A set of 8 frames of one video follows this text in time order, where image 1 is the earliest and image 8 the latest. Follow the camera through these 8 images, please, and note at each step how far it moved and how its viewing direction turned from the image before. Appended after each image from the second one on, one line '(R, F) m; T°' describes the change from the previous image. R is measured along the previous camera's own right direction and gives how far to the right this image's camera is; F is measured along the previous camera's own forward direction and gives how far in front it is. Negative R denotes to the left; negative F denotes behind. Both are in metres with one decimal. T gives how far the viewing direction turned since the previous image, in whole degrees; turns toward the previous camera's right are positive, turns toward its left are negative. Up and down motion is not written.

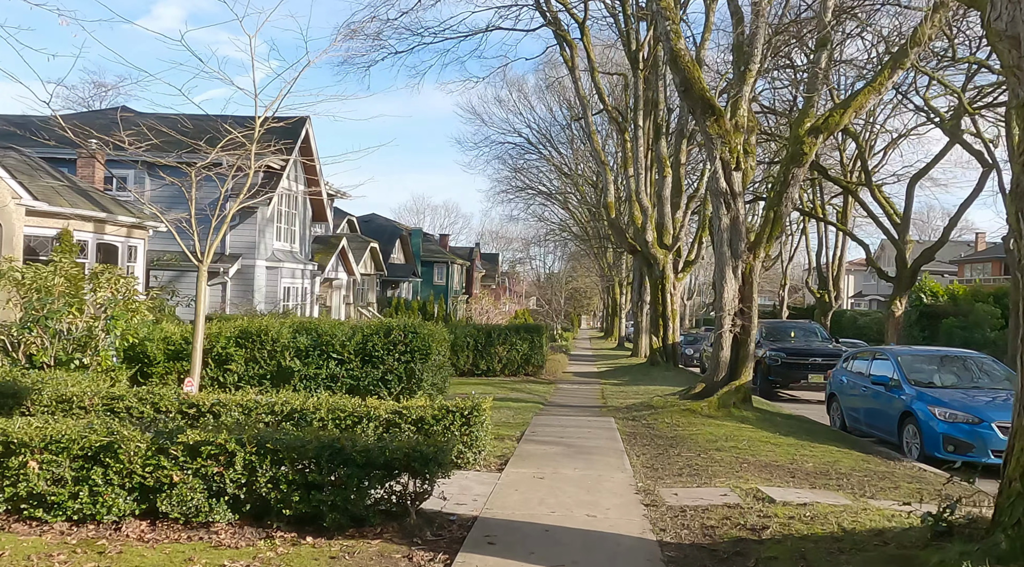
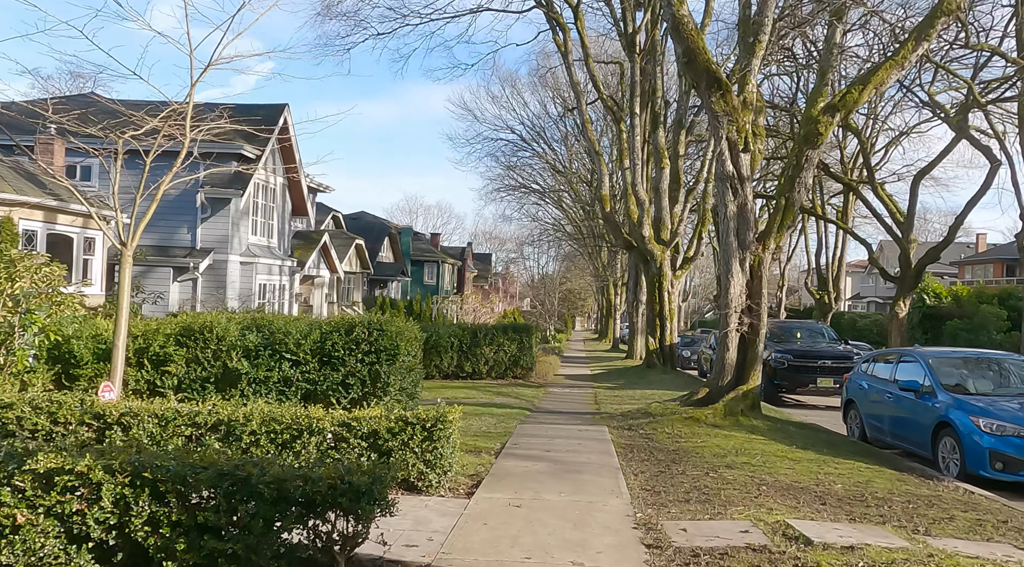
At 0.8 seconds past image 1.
(+0.2, +1.5) m; 0°
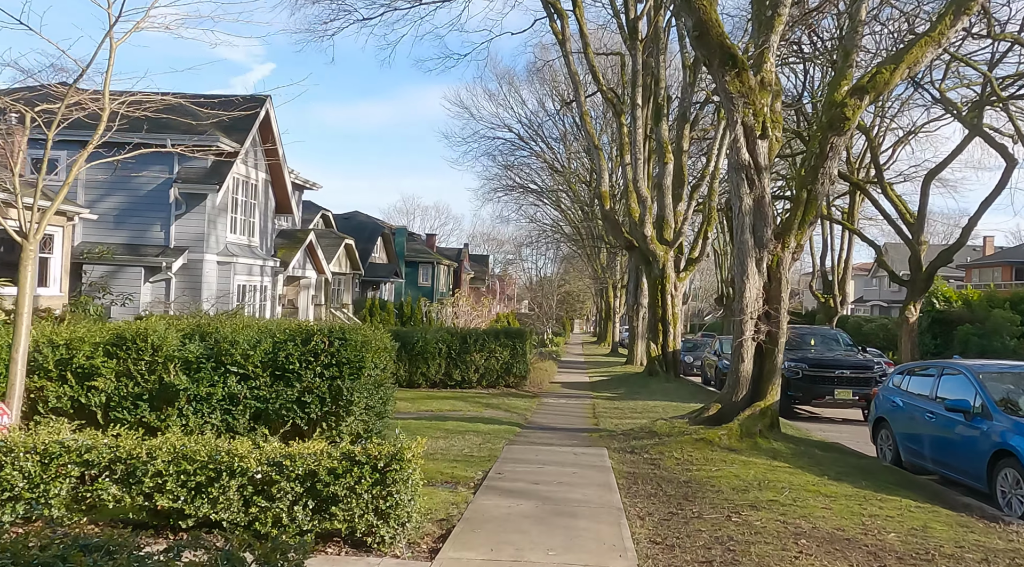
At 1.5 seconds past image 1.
(+0.1, +1.5) m; 0°
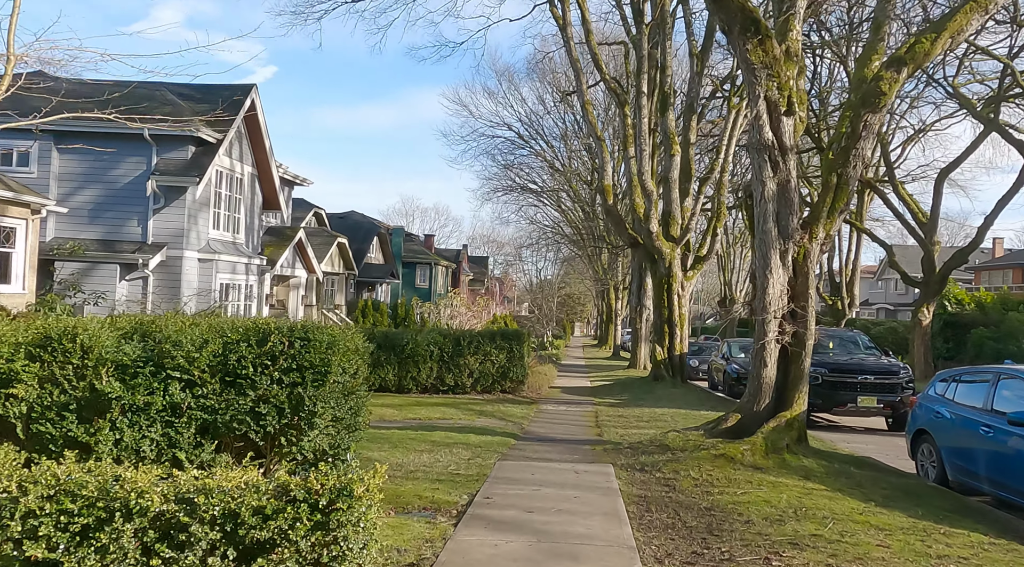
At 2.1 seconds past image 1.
(+0.1, +1.4) m; 0°
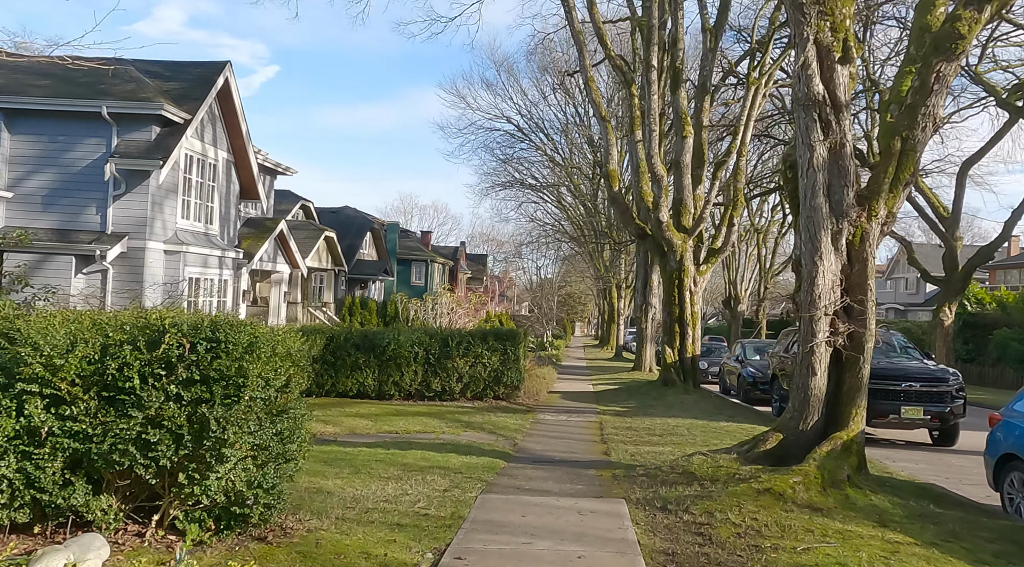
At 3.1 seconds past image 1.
(+0.1, +2.1) m; 0°
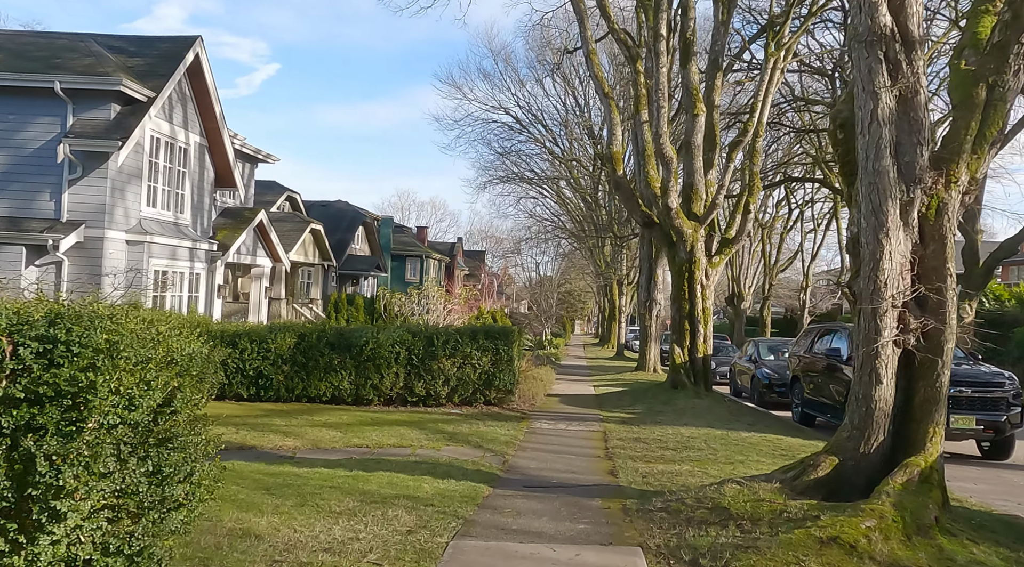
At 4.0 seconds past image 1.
(+0.1, +1.8) m; 0°
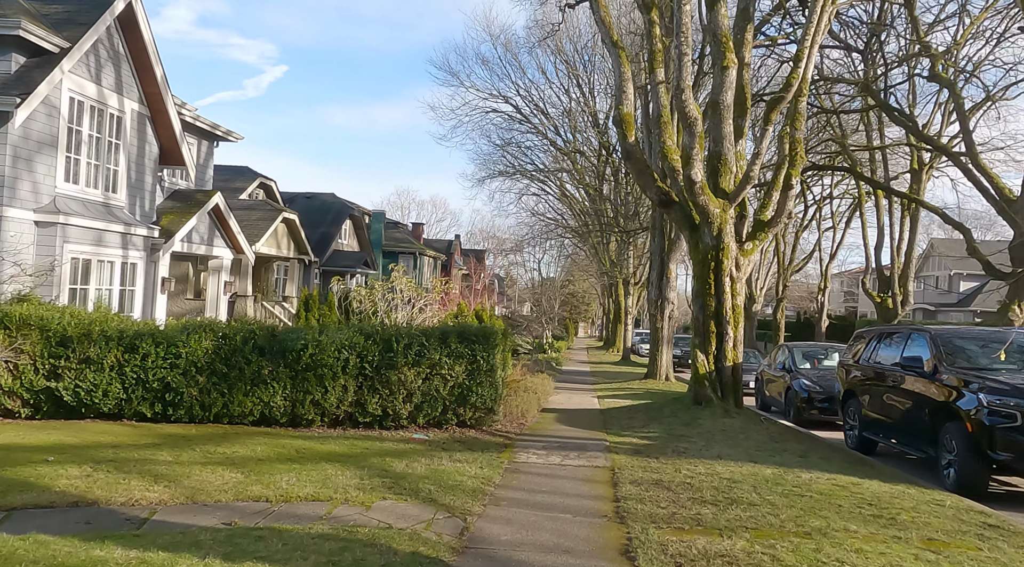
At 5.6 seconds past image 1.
(+0.3, +3.5) m; 0°
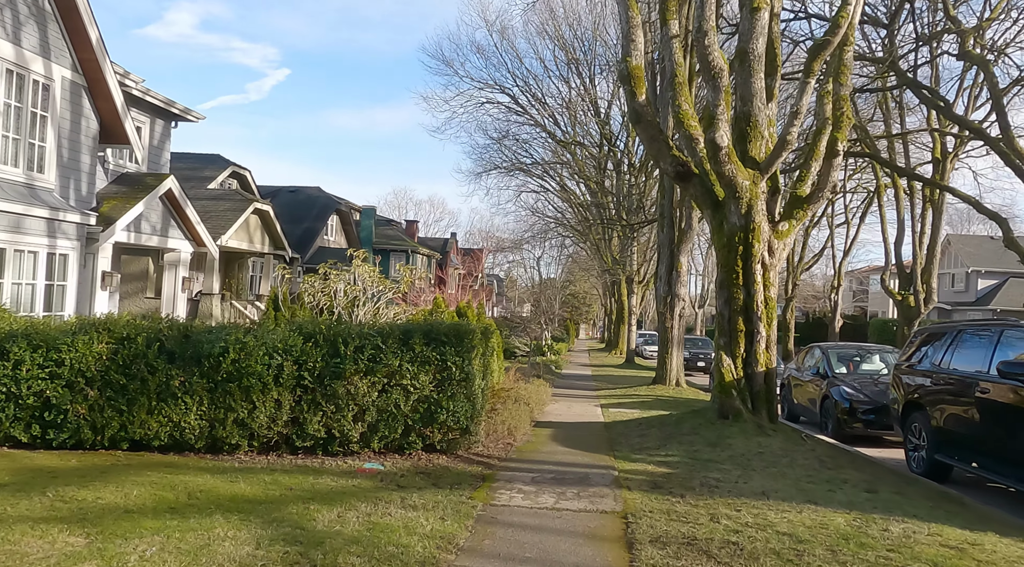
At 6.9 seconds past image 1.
(+0.2, +2.7) m; 0°
